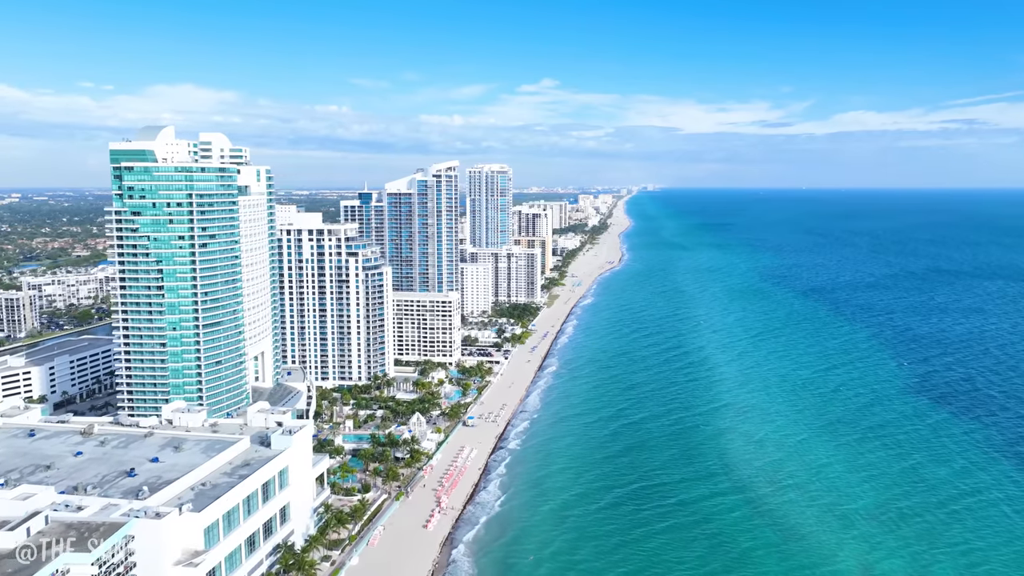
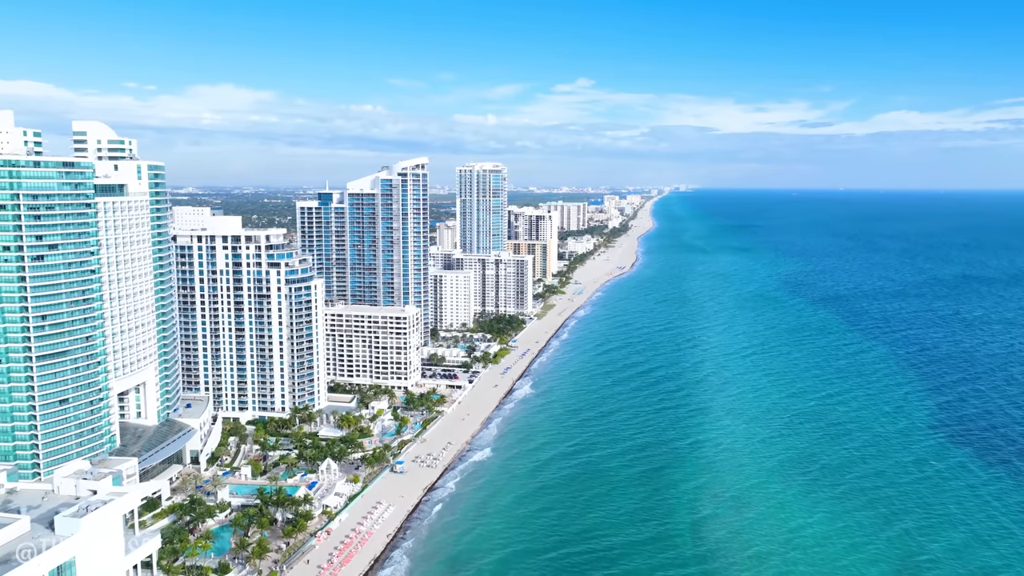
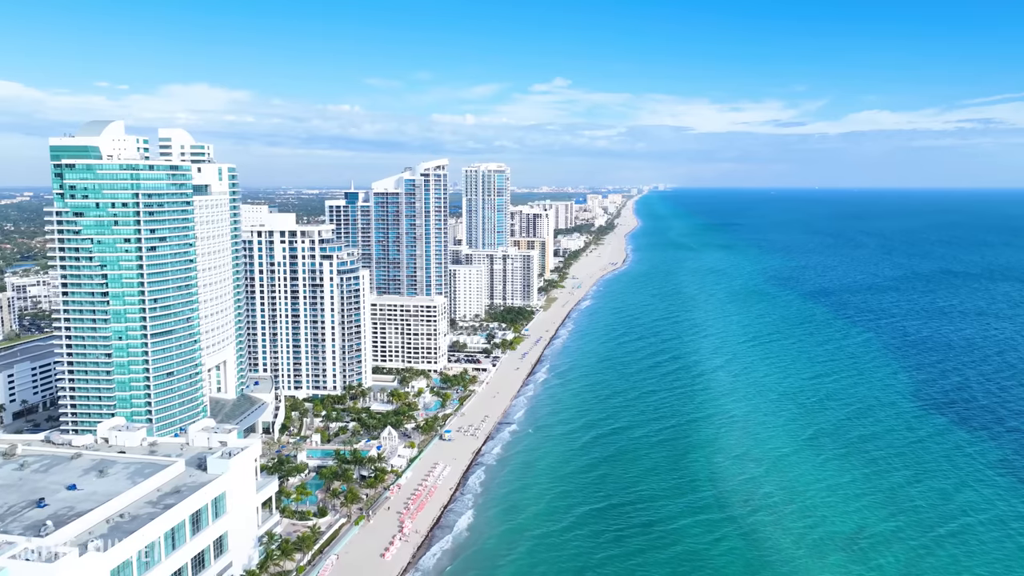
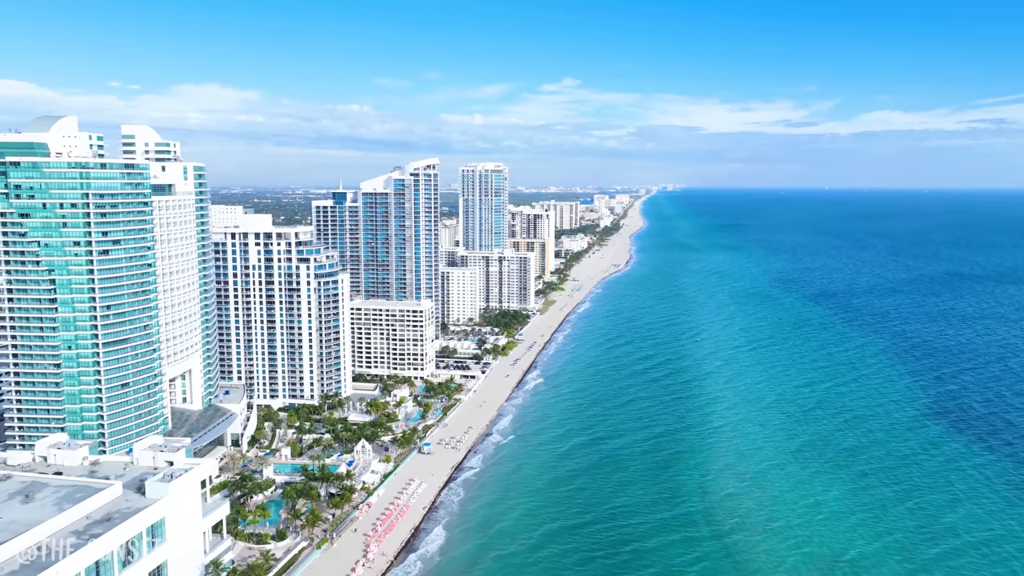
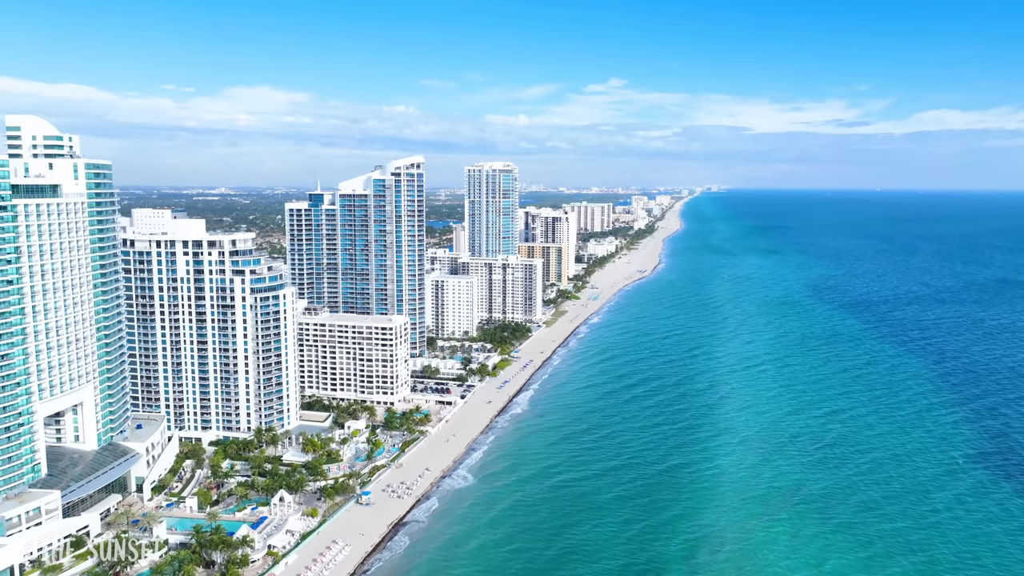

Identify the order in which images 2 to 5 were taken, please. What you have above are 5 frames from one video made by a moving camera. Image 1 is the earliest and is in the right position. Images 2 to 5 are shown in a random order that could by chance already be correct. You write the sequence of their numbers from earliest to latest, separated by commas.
3, 4, 2, 5
